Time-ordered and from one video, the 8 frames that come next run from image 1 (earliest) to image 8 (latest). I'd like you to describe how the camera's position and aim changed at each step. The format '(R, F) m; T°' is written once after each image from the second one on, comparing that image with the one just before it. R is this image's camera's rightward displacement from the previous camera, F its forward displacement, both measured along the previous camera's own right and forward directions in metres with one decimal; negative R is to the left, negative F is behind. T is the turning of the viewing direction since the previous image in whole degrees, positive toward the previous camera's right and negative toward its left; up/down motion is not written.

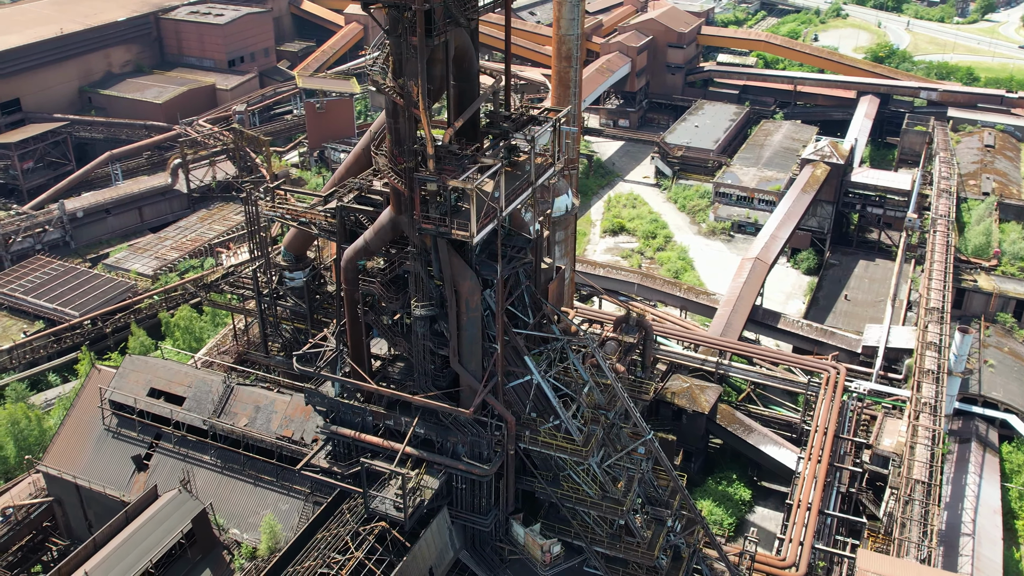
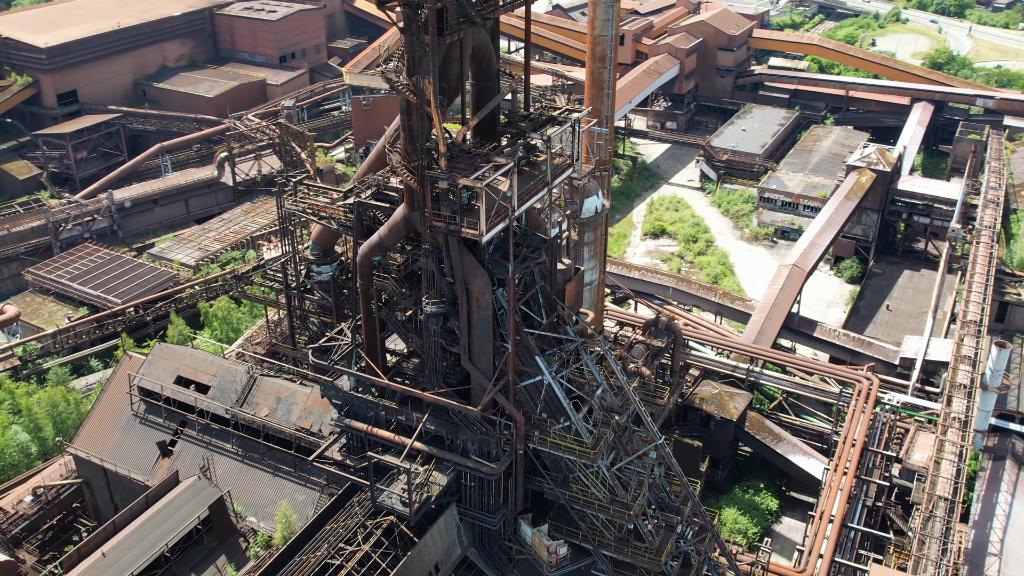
(+1.2, 0.0) m; -3°
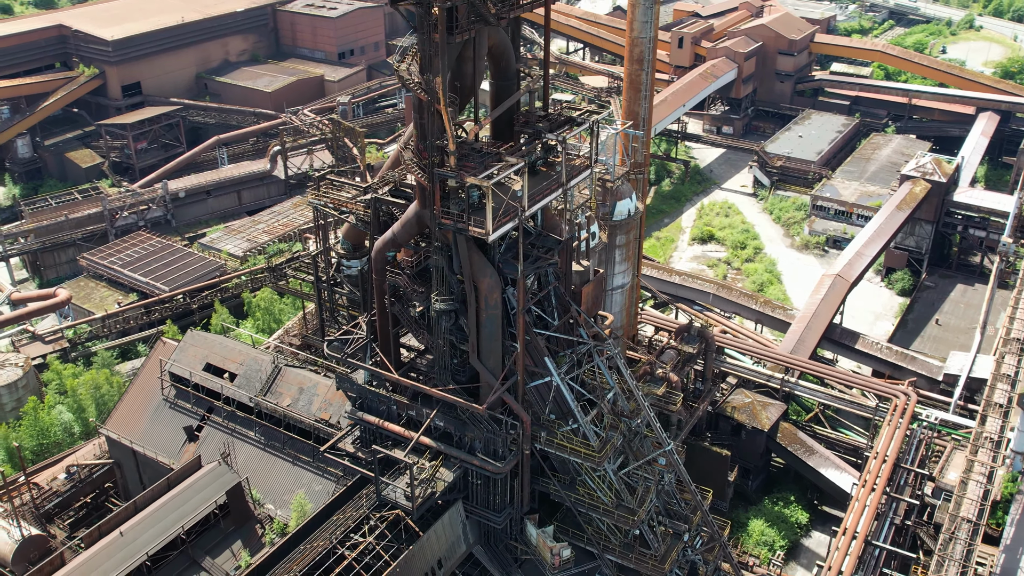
(+1.5, 0.0) m; -4°
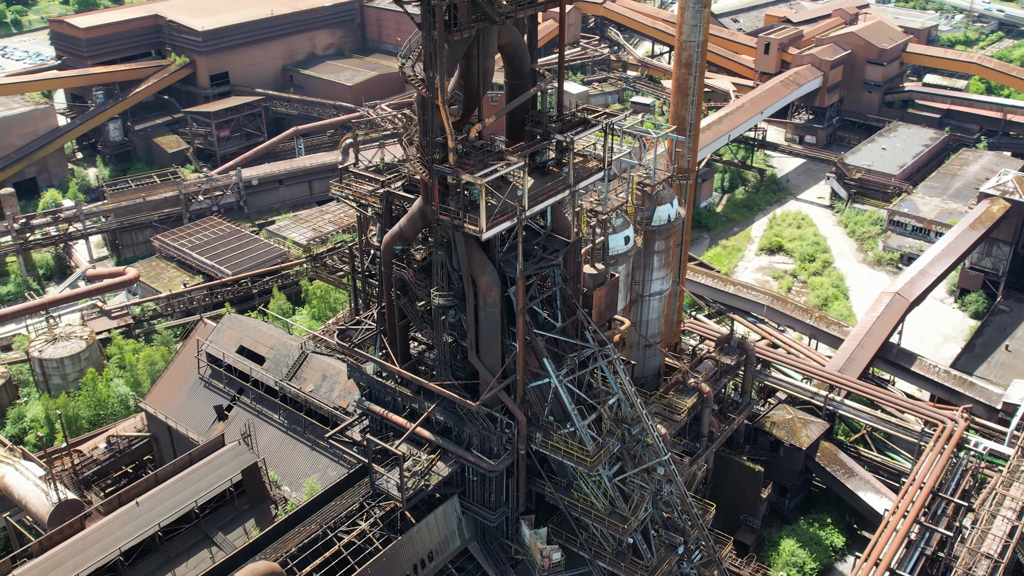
(+2.7, +0.1) m; -6°
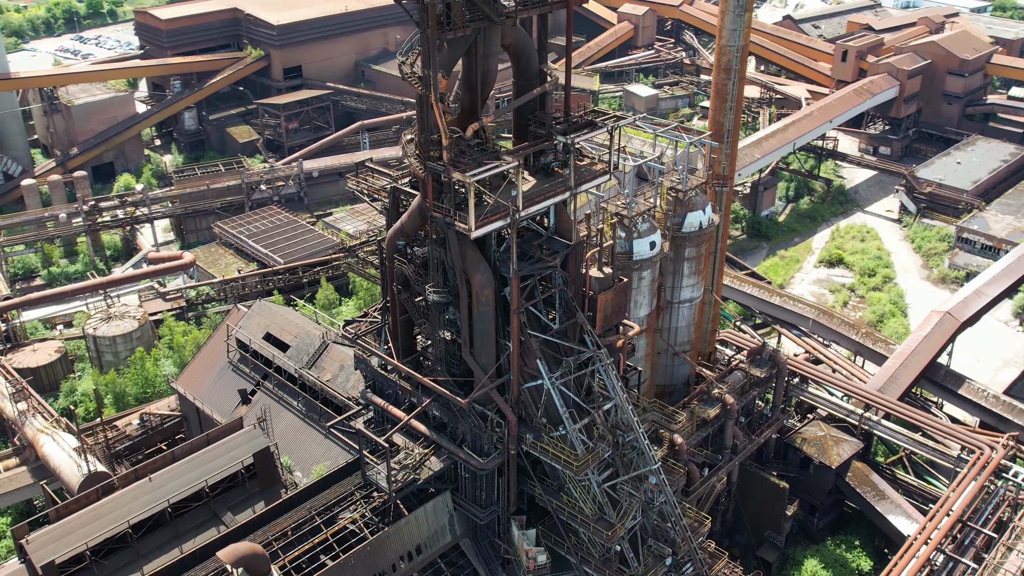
(+2.5, +0.1) m; -5°
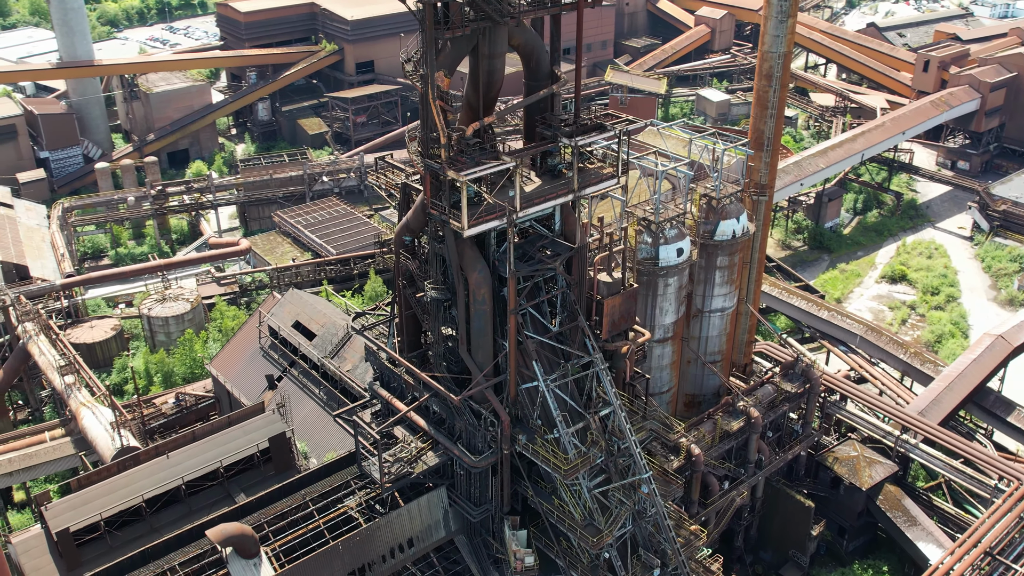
(+2.4, +0.1) m; -5°
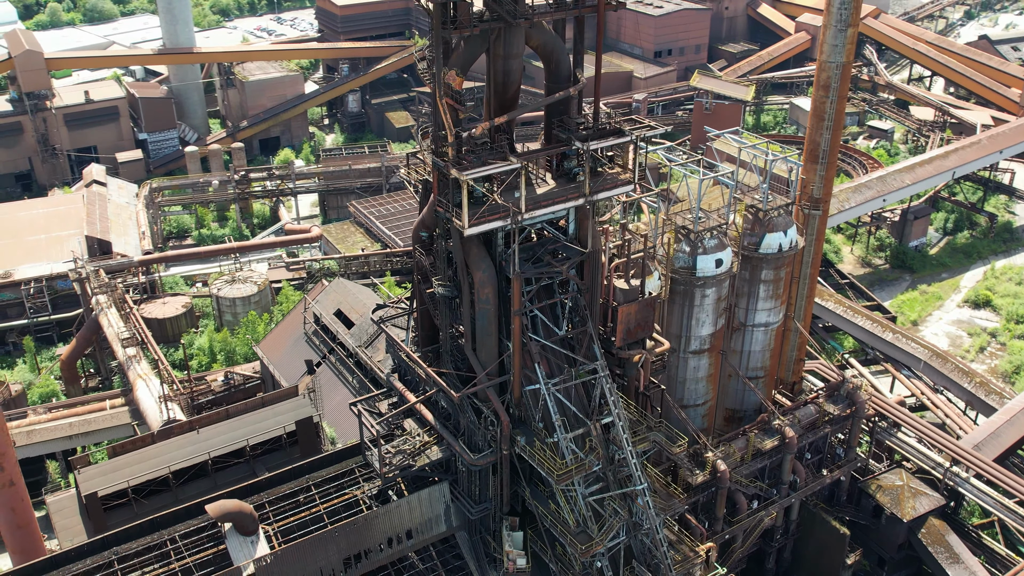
(+2.8, +0.2) m; -6°
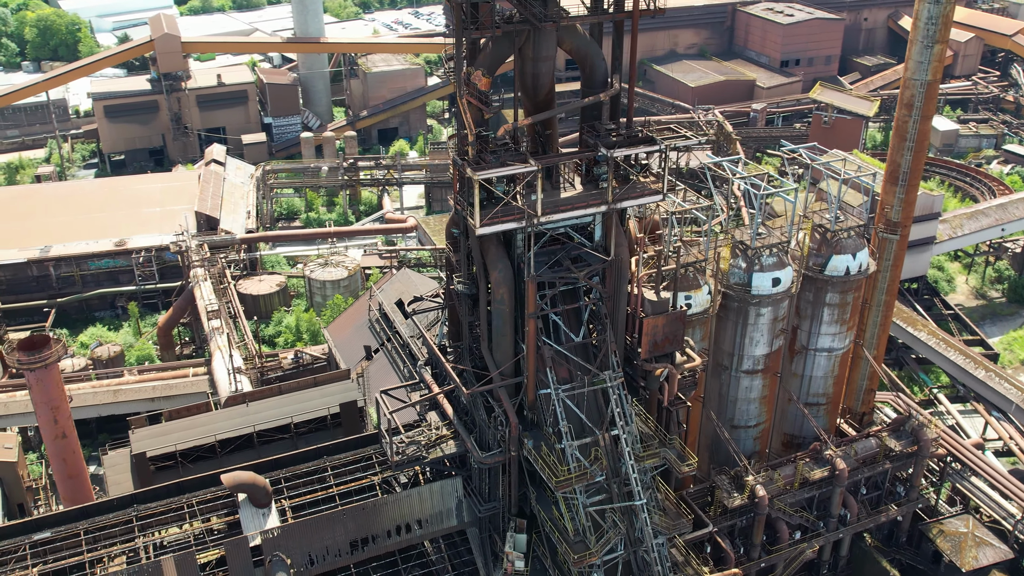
(+3.4, +0.3) m; -8°
